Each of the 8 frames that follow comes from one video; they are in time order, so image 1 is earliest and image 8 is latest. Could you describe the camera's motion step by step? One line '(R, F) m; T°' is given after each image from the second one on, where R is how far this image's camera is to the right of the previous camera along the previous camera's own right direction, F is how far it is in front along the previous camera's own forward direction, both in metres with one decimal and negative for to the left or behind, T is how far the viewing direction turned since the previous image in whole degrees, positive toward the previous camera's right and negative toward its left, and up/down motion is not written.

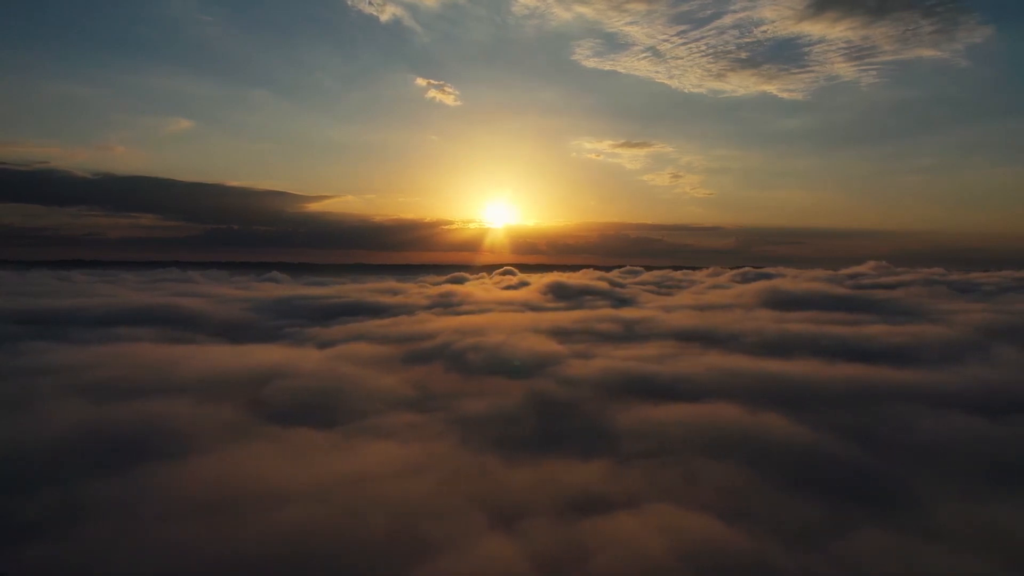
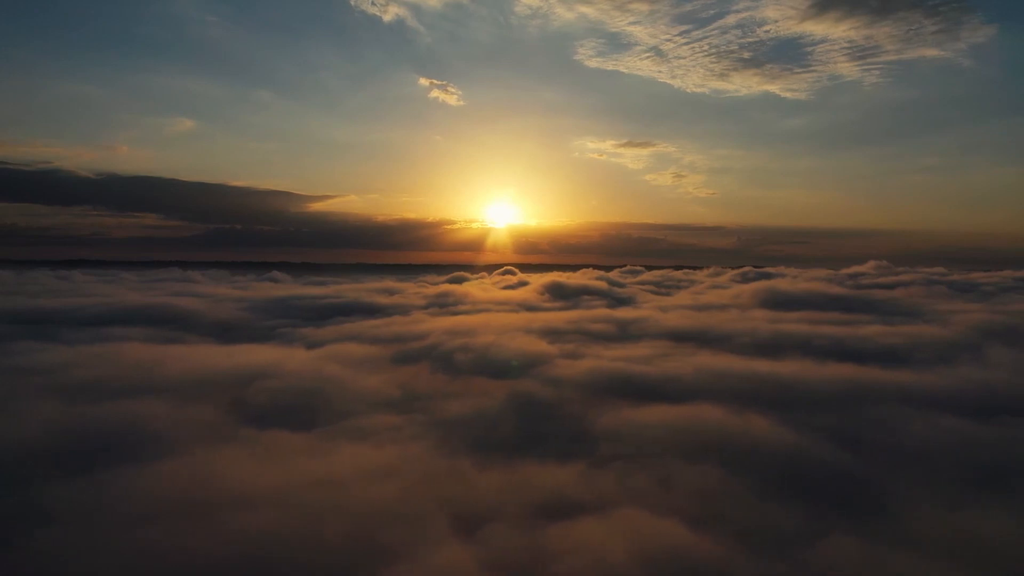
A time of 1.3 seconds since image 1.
(+1.4, +0.5) m; 0°
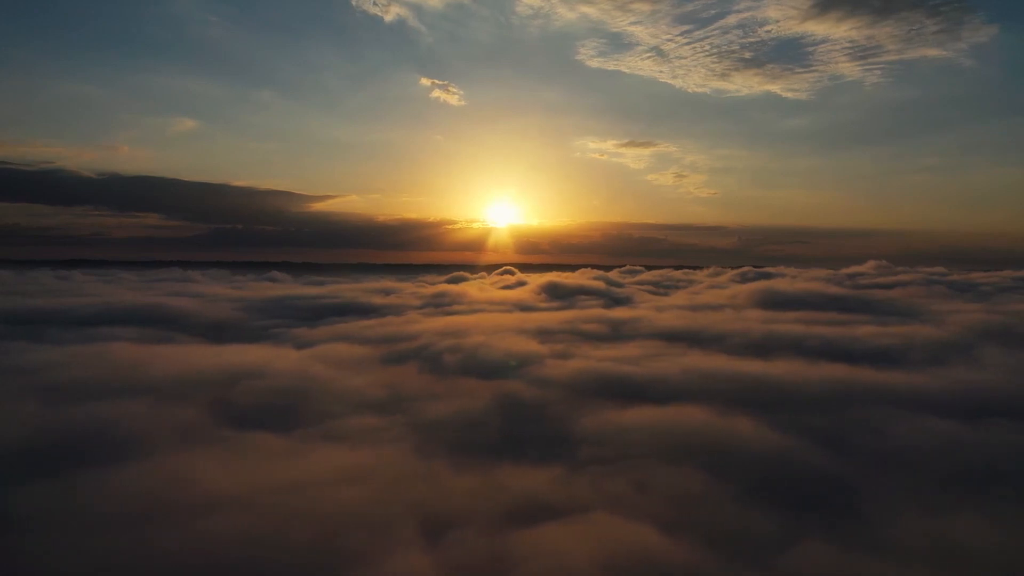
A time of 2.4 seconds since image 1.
(+1.3, +0.4) m; 0°
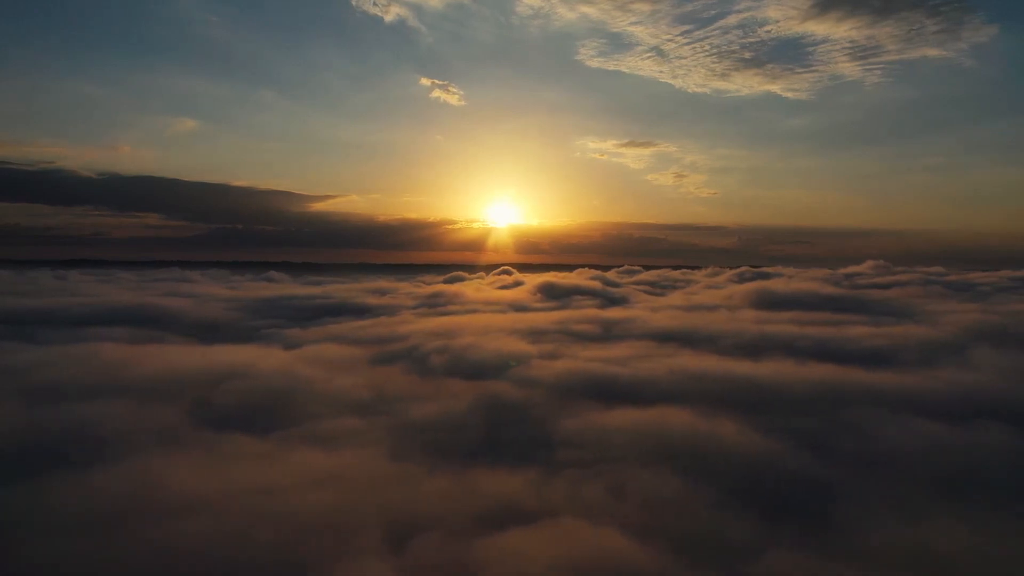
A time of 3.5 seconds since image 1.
(+1.3, +0.5) m; 0°
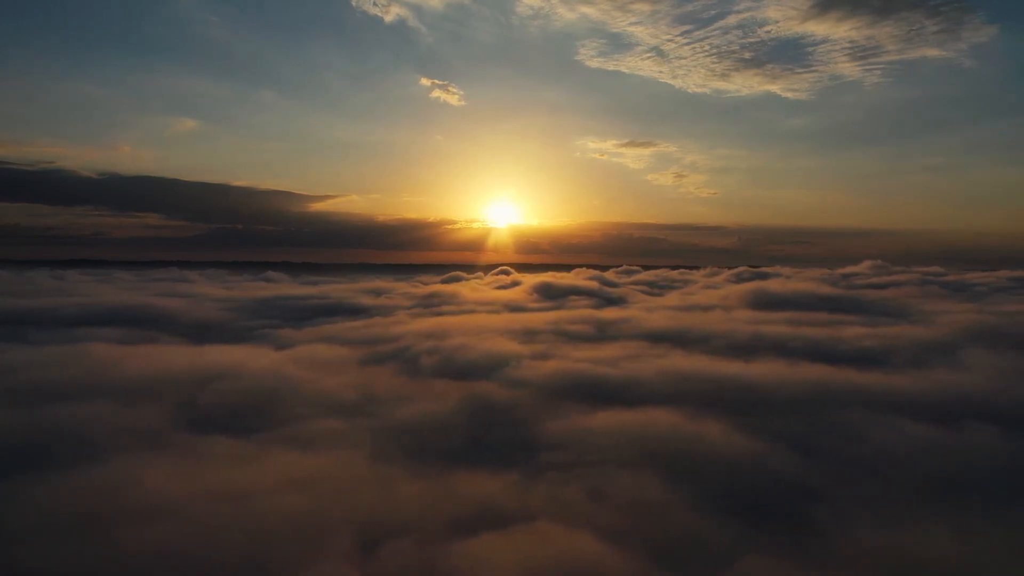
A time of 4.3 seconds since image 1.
(+1.0, +0.3) m; 0°
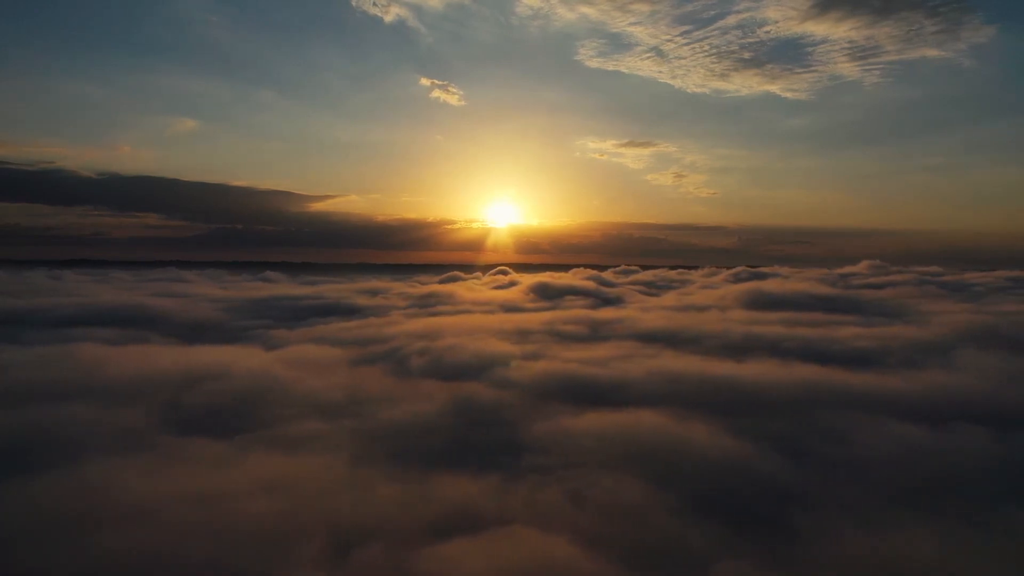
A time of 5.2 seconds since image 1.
(+1.0, +0.3) m; 0°
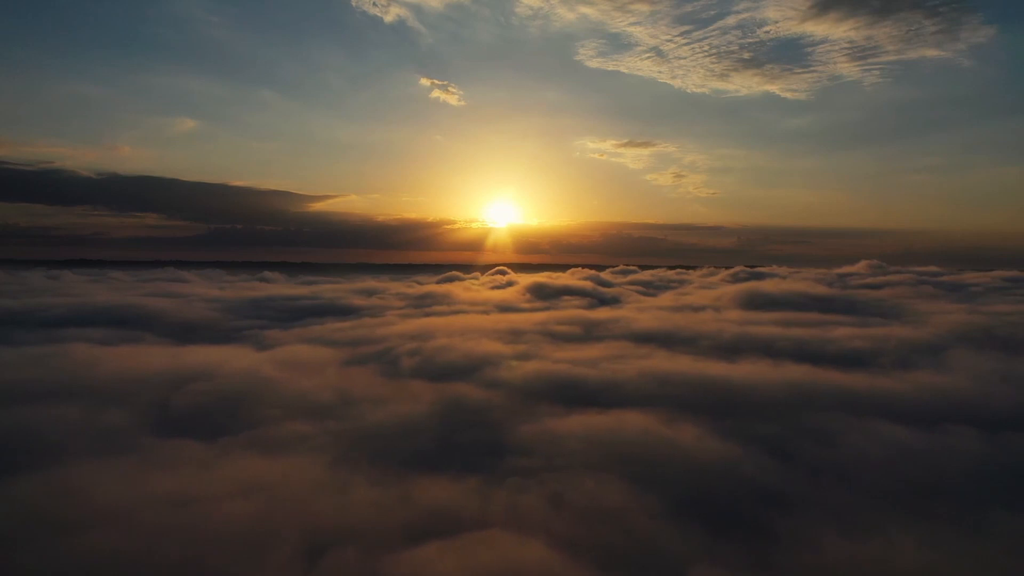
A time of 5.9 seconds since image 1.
(+0.9, +0.3) m; 0°
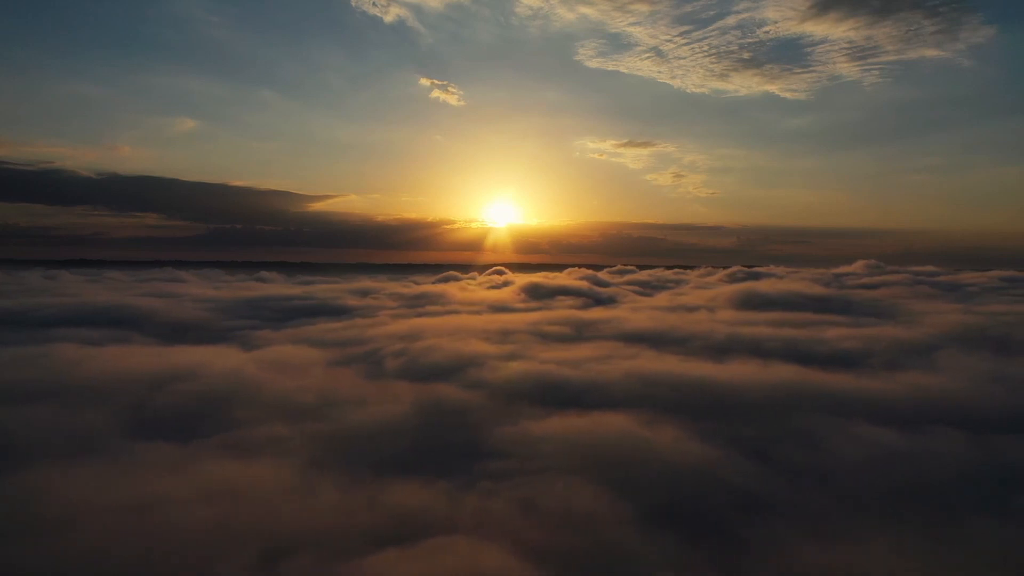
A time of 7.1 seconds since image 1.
(+1.4, +0.4) m; 0°
